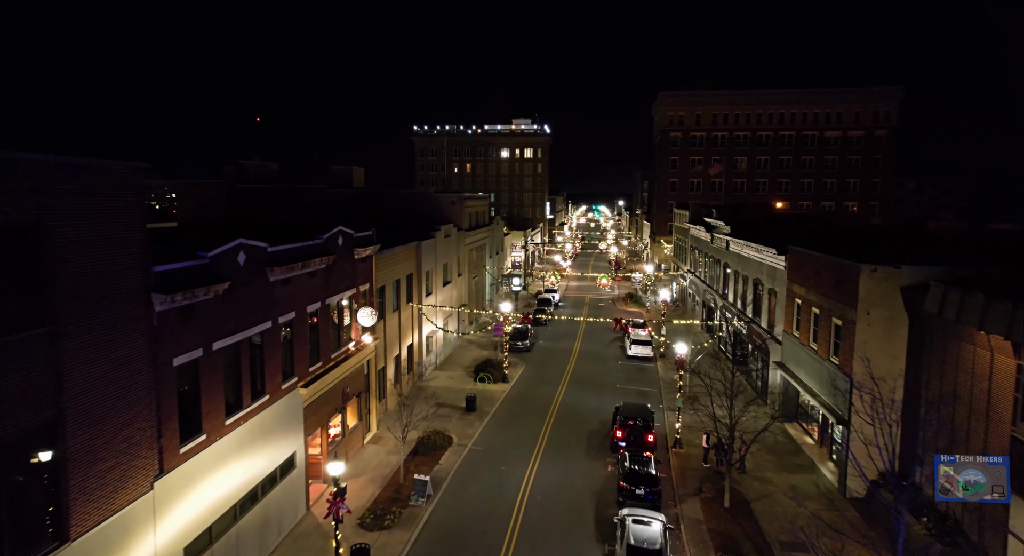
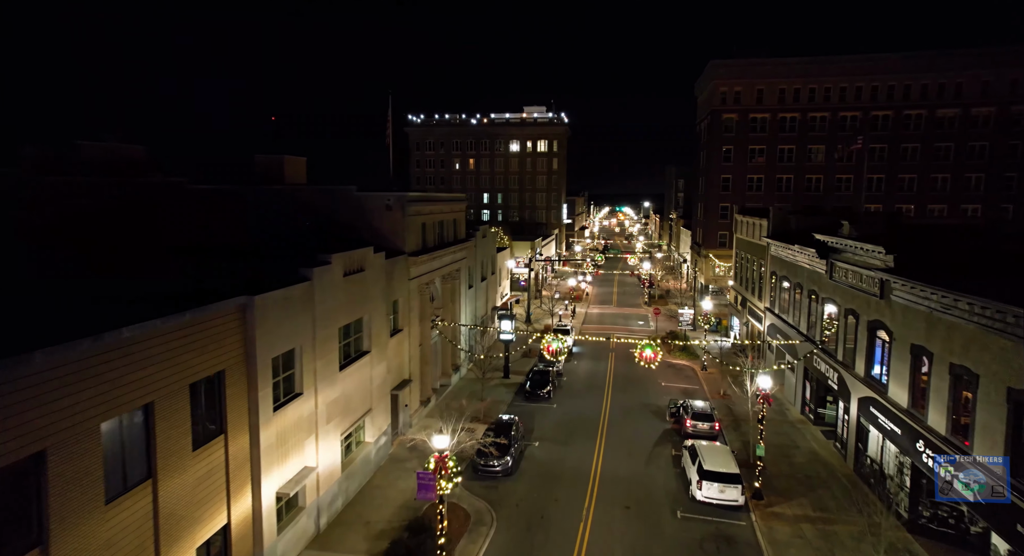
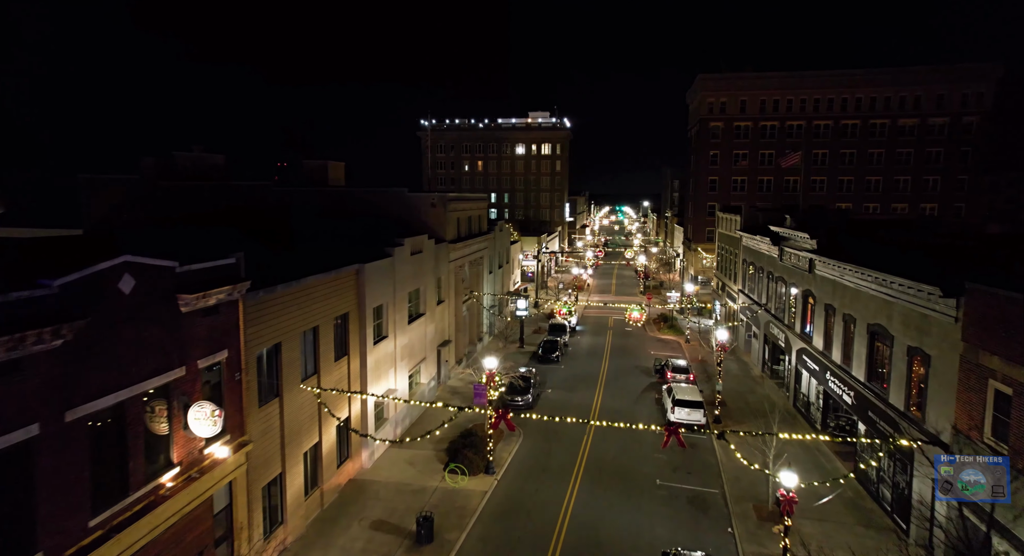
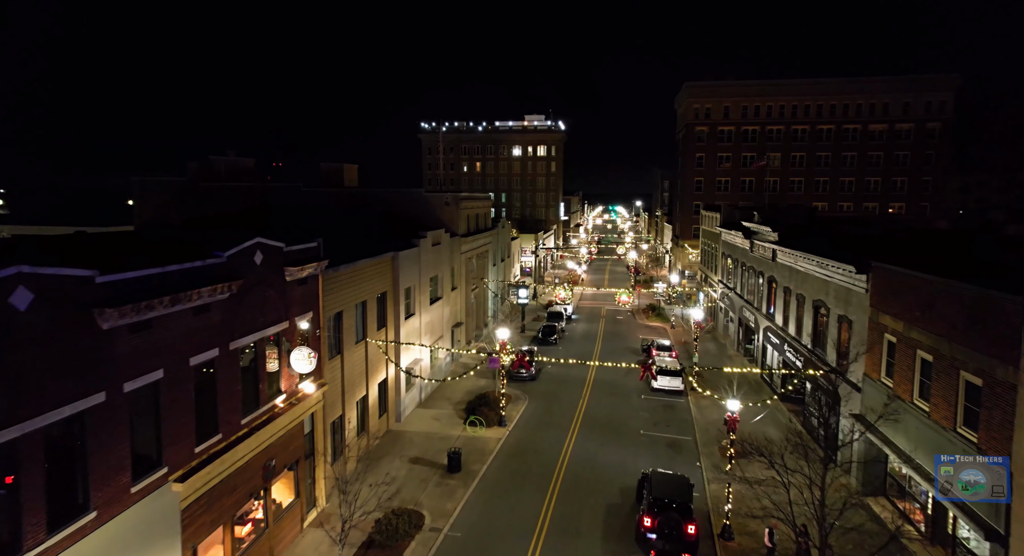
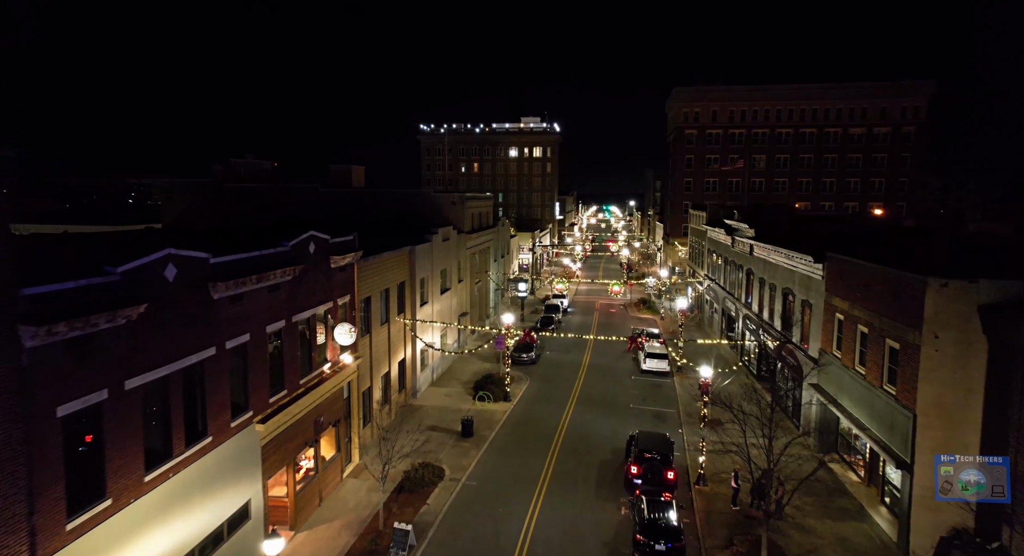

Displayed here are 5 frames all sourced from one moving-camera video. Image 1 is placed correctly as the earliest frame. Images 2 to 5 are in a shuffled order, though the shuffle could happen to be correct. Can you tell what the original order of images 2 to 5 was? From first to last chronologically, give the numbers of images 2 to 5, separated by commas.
5, 4, 3, 2
